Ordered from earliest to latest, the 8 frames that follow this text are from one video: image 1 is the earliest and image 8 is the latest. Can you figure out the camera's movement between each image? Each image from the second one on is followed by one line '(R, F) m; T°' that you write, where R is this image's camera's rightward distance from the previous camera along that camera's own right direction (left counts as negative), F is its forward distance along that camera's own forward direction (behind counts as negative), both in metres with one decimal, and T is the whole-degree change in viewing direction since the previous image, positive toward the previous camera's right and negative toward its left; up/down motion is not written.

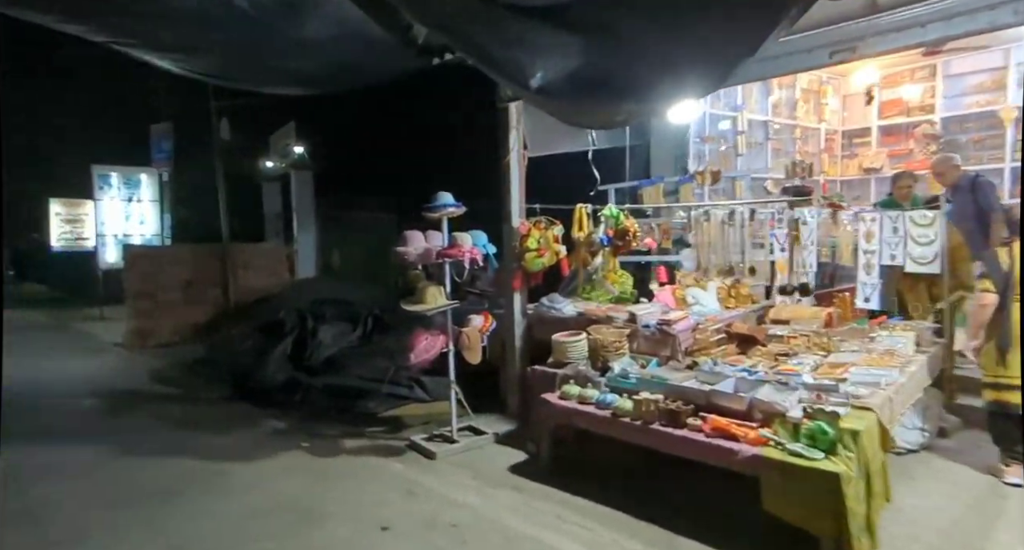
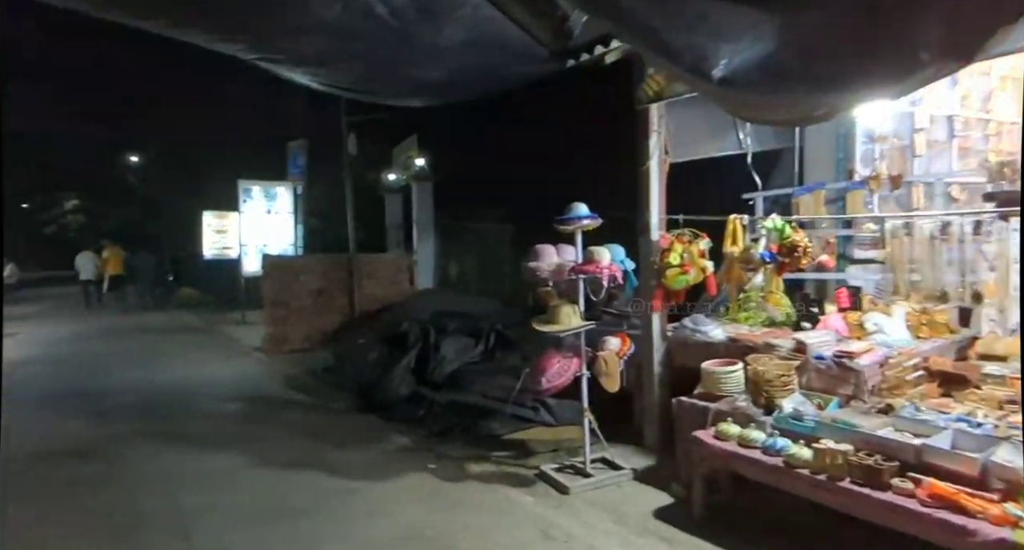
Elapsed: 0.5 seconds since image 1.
(-0.3, +0.4) m; -11°
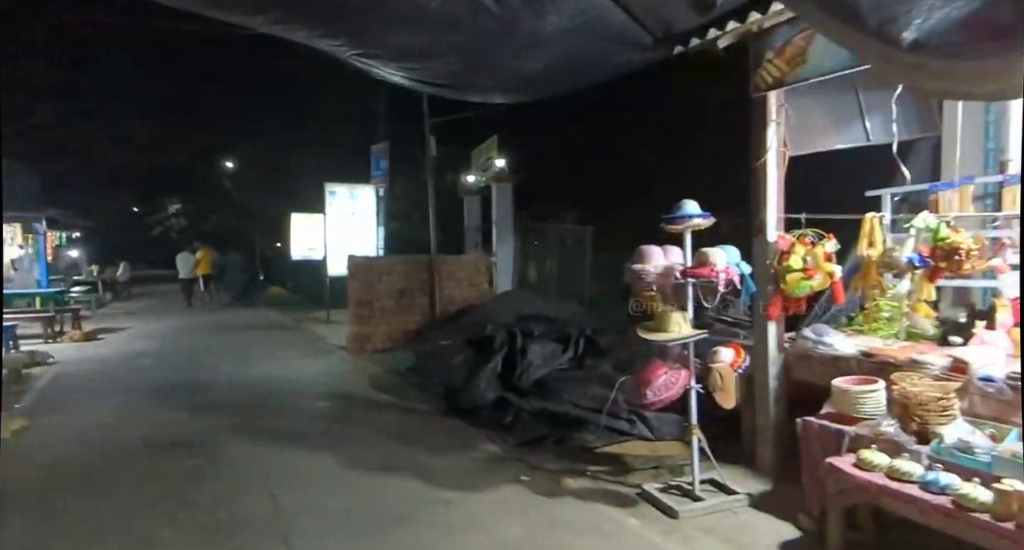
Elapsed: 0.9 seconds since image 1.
(-0.3, +0.2) m; -7°
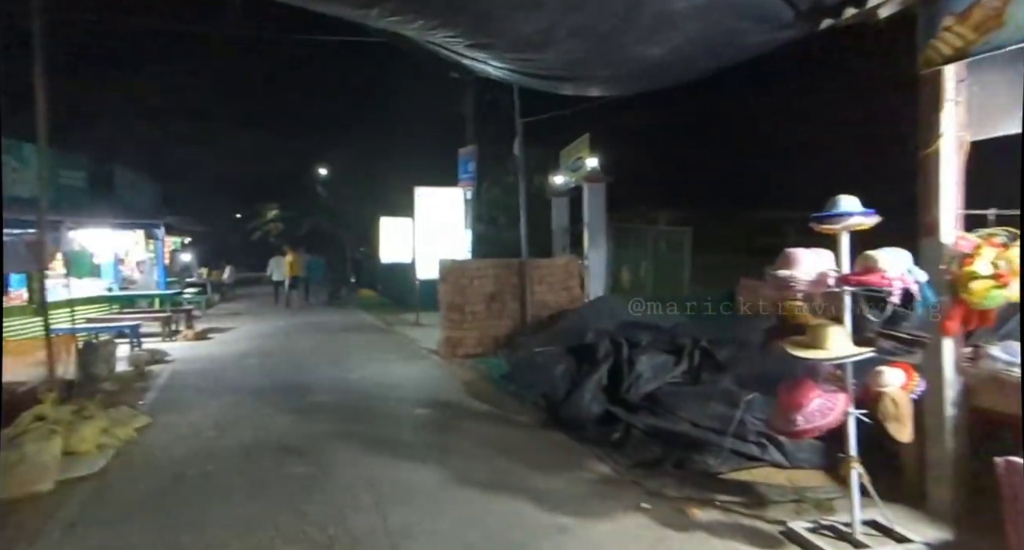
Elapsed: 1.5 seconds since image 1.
(-0.3, +0.3) m; -8°
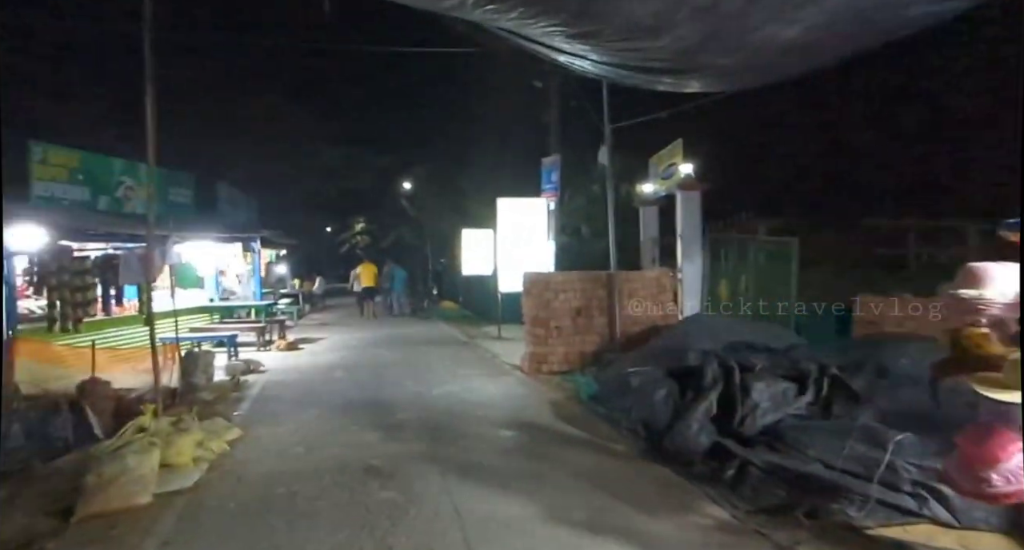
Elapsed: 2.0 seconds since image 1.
(-0.2, +0.4) m; -8°
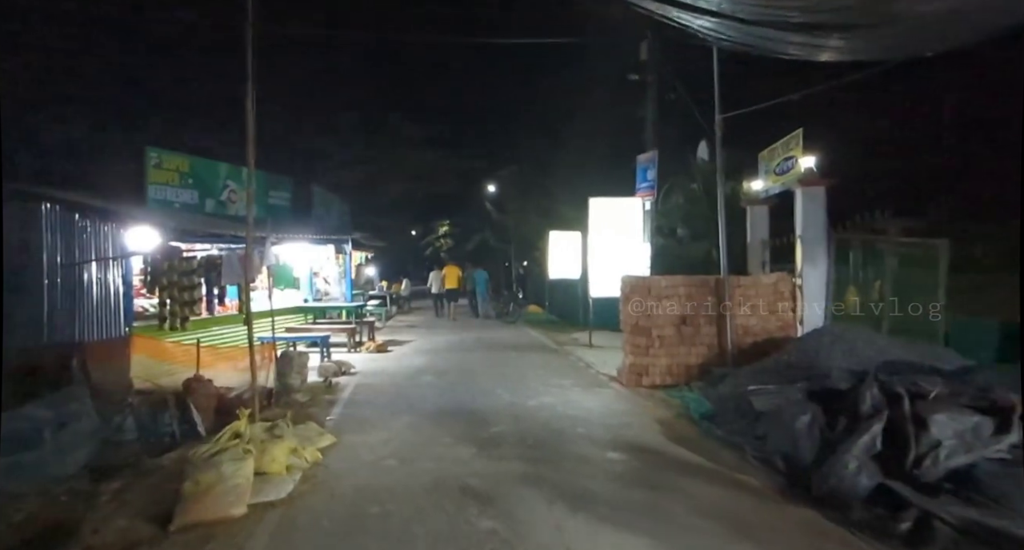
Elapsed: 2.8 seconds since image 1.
(-0.3, +0.6) m; -8°
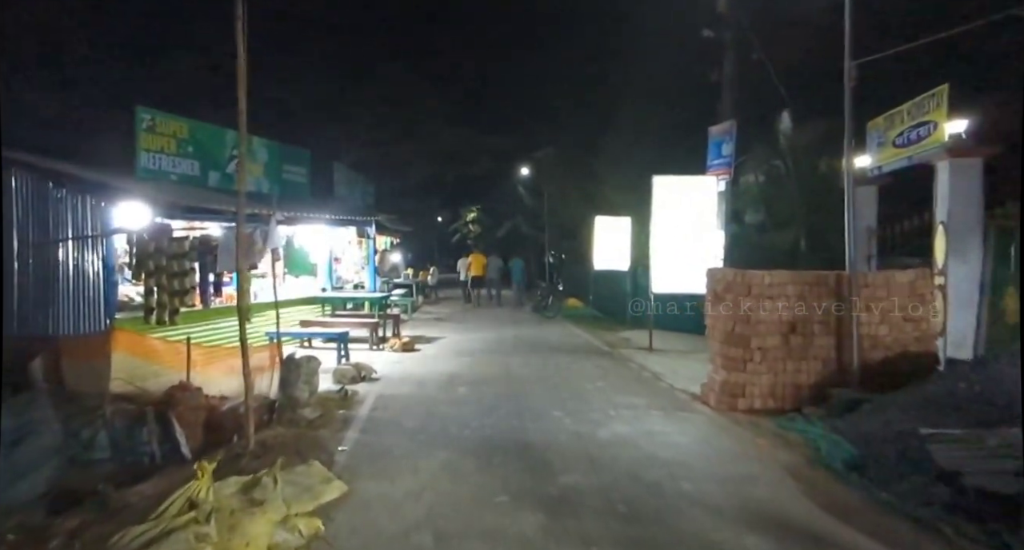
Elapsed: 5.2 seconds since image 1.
(-0.5, +1.8) m; -2°
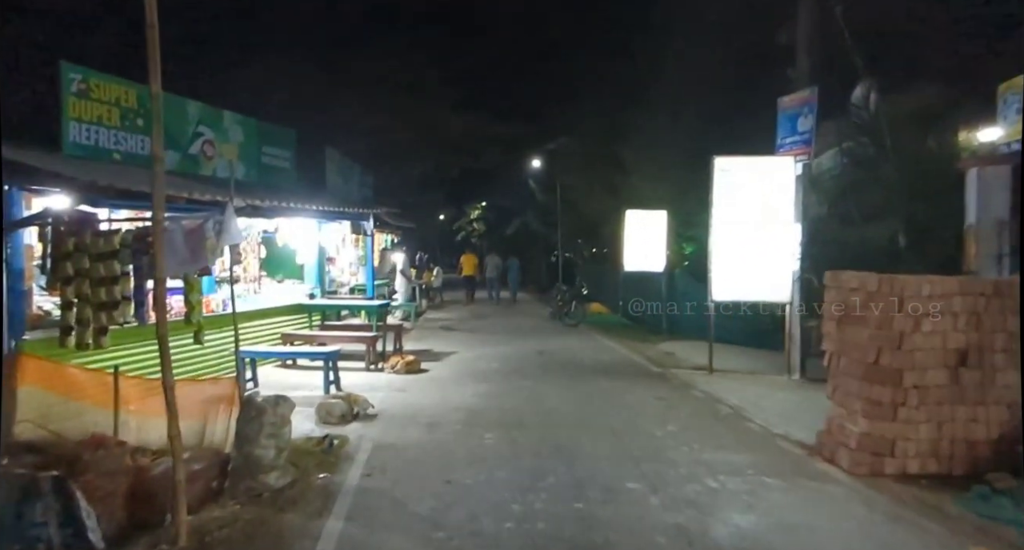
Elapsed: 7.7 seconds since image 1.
(-0.5, +2.1) m; 0°
